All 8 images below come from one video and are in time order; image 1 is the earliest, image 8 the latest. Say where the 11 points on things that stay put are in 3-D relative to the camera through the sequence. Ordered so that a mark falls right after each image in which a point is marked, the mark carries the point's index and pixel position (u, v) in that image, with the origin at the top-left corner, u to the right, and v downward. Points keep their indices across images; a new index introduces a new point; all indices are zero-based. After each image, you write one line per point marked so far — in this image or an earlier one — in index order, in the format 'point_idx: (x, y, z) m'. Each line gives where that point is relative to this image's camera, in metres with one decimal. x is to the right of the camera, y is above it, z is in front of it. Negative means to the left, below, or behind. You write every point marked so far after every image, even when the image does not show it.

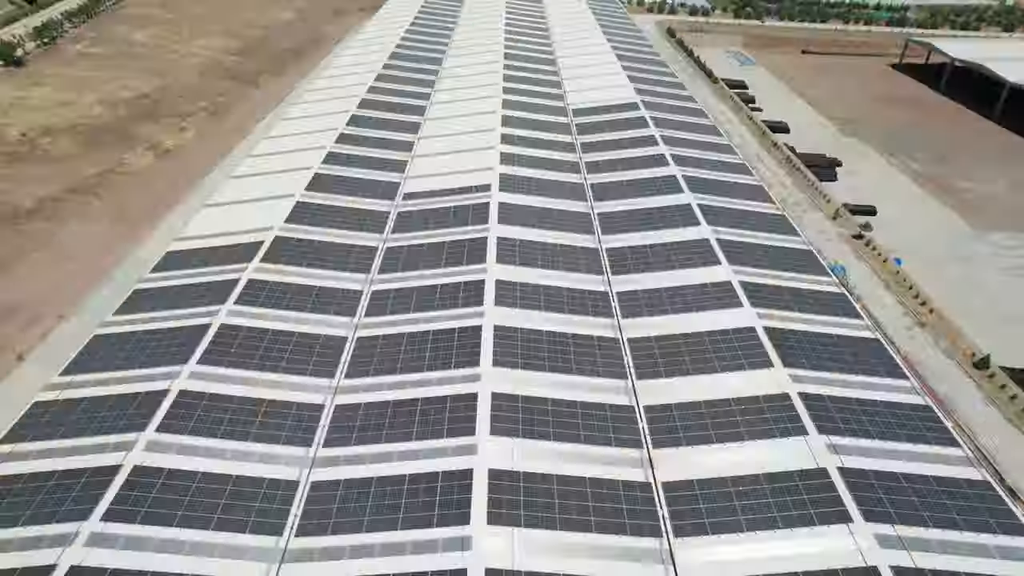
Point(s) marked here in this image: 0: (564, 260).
0: (+1.2, +1.4, +17.4) m
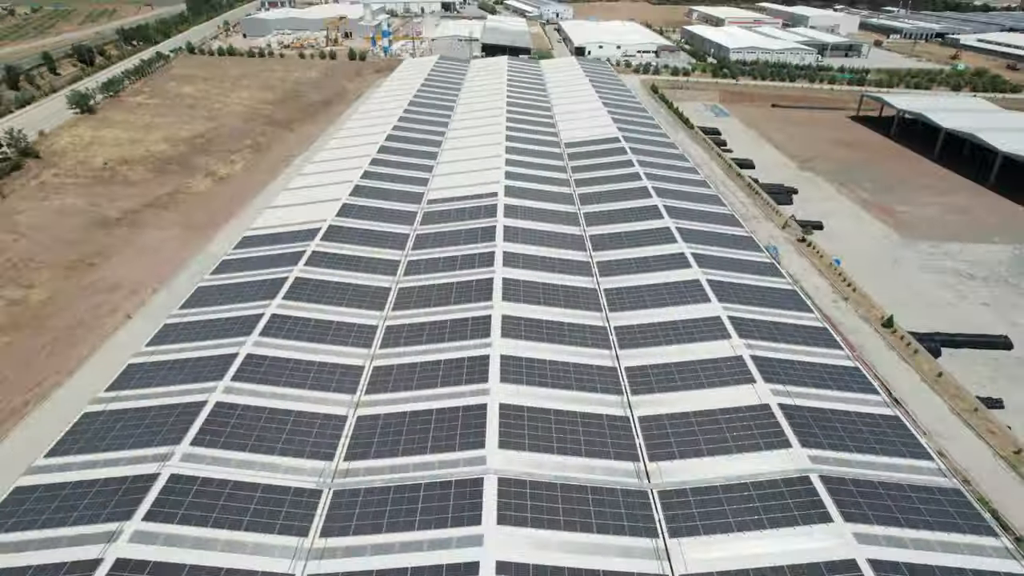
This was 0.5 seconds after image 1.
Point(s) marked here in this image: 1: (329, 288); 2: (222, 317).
0: (+1.3, +1.2, +20.1) m
1: (-4.5, -0.1, +17.2) m
2: (-6.5, -0.8, +15.6) m
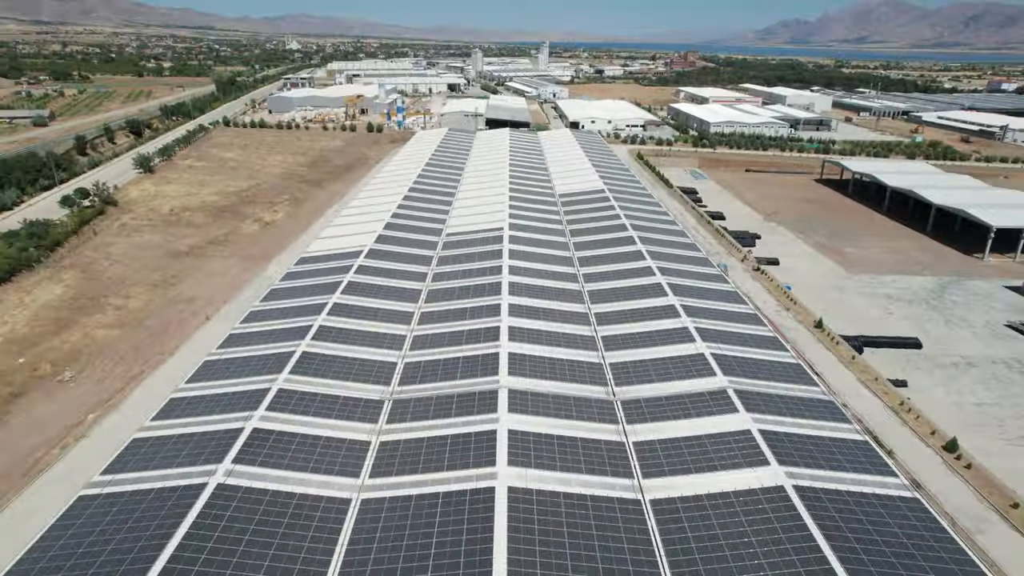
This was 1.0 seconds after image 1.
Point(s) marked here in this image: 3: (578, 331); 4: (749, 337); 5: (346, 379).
0: (+1.4, +0.7, +24.9) m
1: (-4.4, -0.2, +21.8) m
2: (-6.4, -0.7, +20.2) m
3: (+1.9, -1.4, +19.0) m
4: (+6.6, -1.7, +18.9) m
5: (-3.9, -2.2, +16.0) m
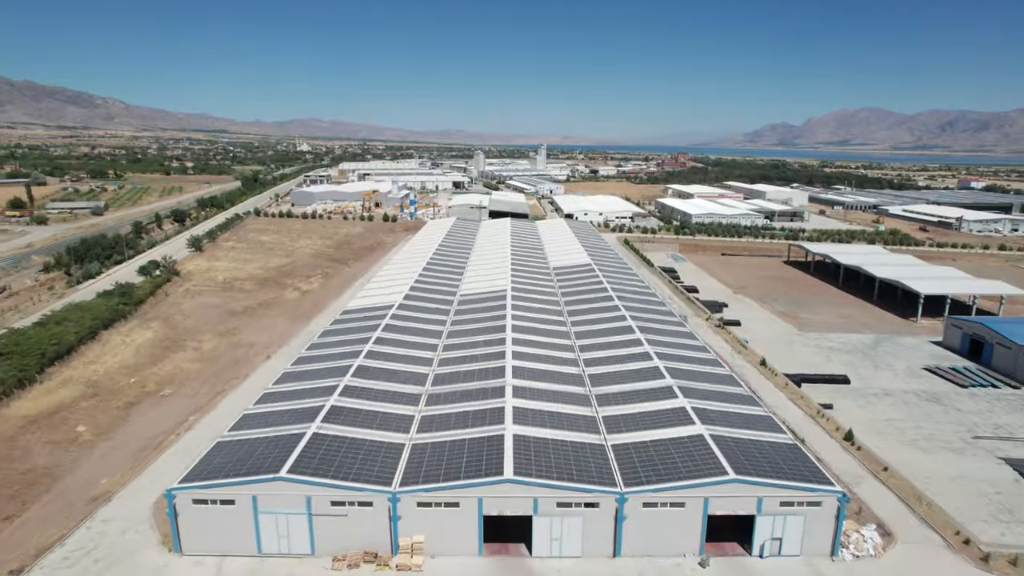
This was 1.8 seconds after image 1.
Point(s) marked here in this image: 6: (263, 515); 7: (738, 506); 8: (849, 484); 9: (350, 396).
0: (+1.5, -1.5, +30.6) m
1: (-4.3, -1.9, +27.4) m
2: (-6.3, -2.2, +25.7) m
3: (+2.0, -2.8, +24.4) m
4: (+6.6, -3.0, +24.3) m
5: (-3.8, -3.1, +21.3) m
6: (-5.4, -4.9, +14.6) m
7: (+4.8, -4.7, +14.6) m
8: (+9.1, -5.3, +18.1) m
9: (-4.7, -3.2, +19.5) m
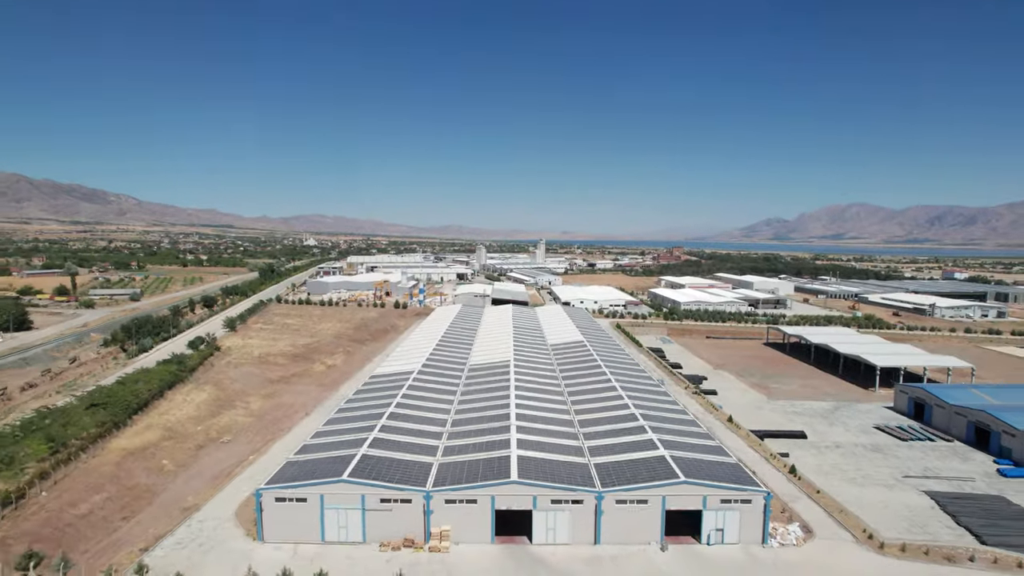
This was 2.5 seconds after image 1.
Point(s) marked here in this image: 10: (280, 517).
0: (+1.6, -5.1, +35.5) m
1: (-4.2, -5.1, +32.2) m
2: (-6.1, -5.2, +30.5) m
3: (+2.1, -5.5, +29.2) m
4: (+6.8, -5.8, +29.0) m
5: (-3.7, -5.4, +26.1) m
6: (-5.2, -6.3, +19.2) m
7: (+5.0, -6.1, +19.2) m
8: (+9.2, -7.1, +22.6) m
9: (-4.6, -5.3, +24.3) m
10: (-6.6, -6.5, +19.2) m
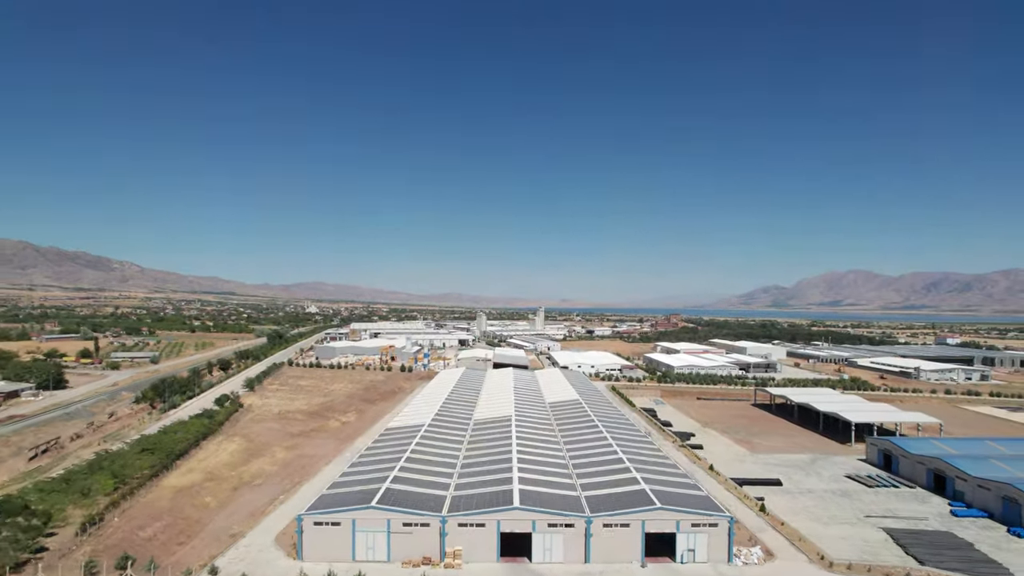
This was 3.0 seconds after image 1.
0: (+1.6, -8.6, +38.9) m
1: (-4.1, -8.3, +35.7) m
2: (-6.1, -8.2, +33.9) m
3: (+2.2, -8.4, +32.7) m
4: (+6.8, -8.6, +32.4) m
5: (-3.6, -8.0, +29.5) m
6: (-5.1, -8.2, +22.5) m
7: (+5.1, -8.0, +22.6) m
8: (+9.3, -9.3, +25.9) m
9: (-4.5, -7.7, +27.8) m
10: (-6.5, -8.4, +22.5) m
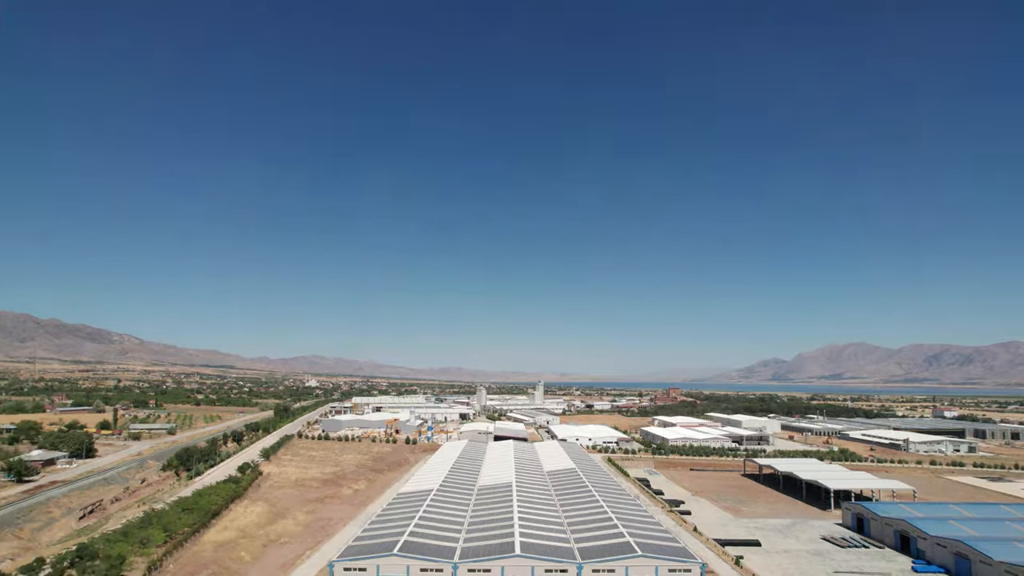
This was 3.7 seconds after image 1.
0: (+1.7, -13.4, +42.3) m
1: (-4.0, -12.8, +39.2) m
2: (-6.0, -12.5, +37.4) m
3: (+2.3, -12.5, +36.1) m
4: (+6.9, -12.7, +35.9) m
5: (-3.5, -11.8, +33.1) m
6: (-5.1, -11.2, +26.1) m
7: (+5.1, -11.0, +26.2) m
8: (+9.4, -12.7, +29.3) m
9: (-4.4, -11.3, +31.4) m
10: (-6.4, -11.4, +26.1) m
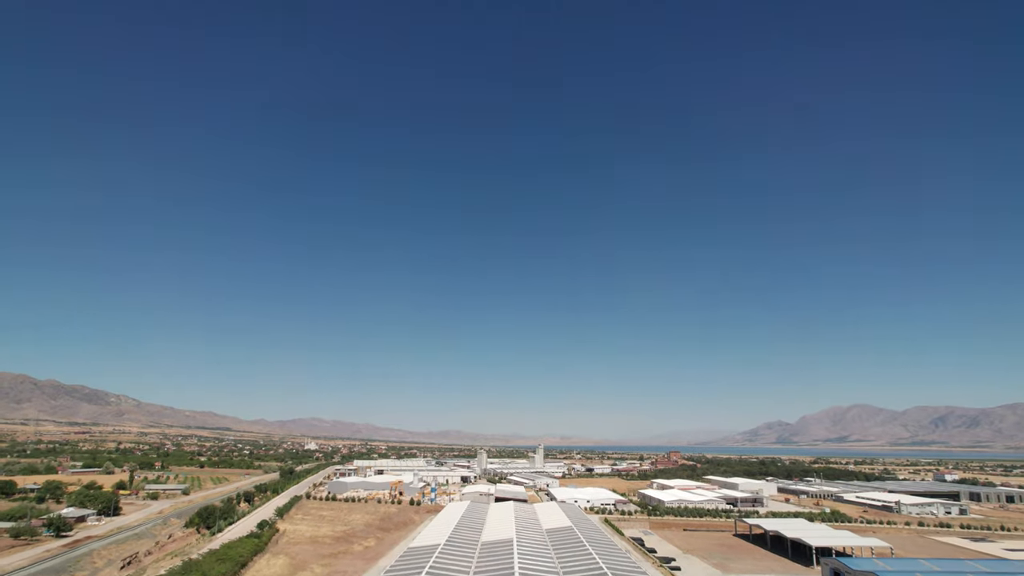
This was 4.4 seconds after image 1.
0: (+1.8, -18.2, +45.8) m
1: (-4.0, -17.3, +42.7) m
2: (-6.0, -16.8, +41.0) m
3: (+2.3, -16.8, +39.7) m
4: (+7.0, -16.9, +39.4) m
5: (-3.5, -15.7, +36.7) m
6: (-5.0, -14.6, +29.8) m
7: (+5.2, -14.4, +29.9) m
8: (+9.4, -16.3, +32.9) m
9: (-4.4, -15.1, +35.0) m
10: (-6.4, -14.8, +29.8) m
